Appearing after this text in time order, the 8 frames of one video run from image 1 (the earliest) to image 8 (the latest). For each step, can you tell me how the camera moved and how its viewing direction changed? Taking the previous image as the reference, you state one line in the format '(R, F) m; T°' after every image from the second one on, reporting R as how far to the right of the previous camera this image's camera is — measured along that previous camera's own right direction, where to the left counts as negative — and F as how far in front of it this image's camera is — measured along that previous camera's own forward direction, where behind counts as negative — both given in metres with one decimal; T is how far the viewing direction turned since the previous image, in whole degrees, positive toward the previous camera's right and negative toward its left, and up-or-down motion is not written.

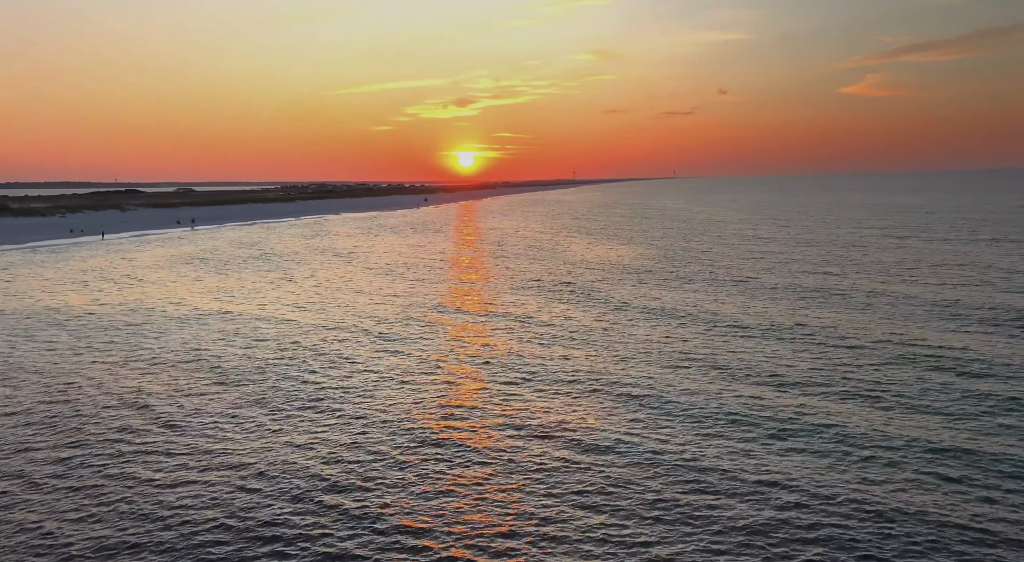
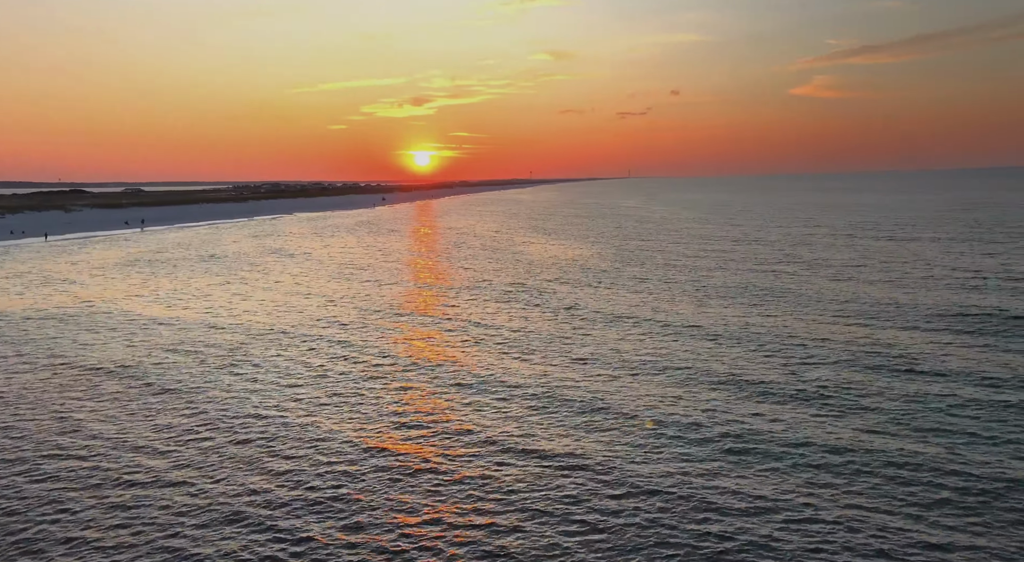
(-0.2, -0.5) m; +3°
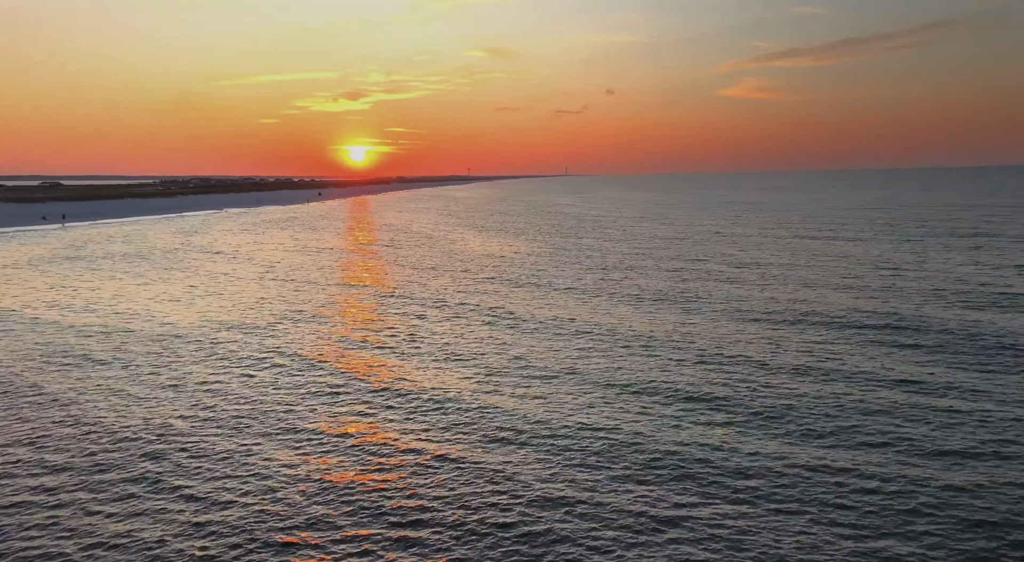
(-0.1, +0.6) m; +4°
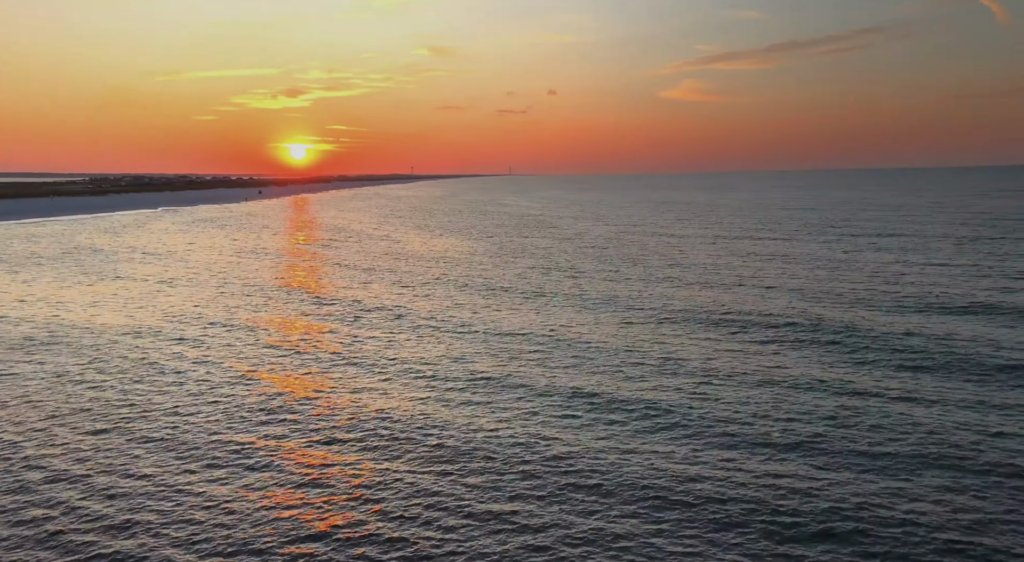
(-0.1, +0.4) m; +4°
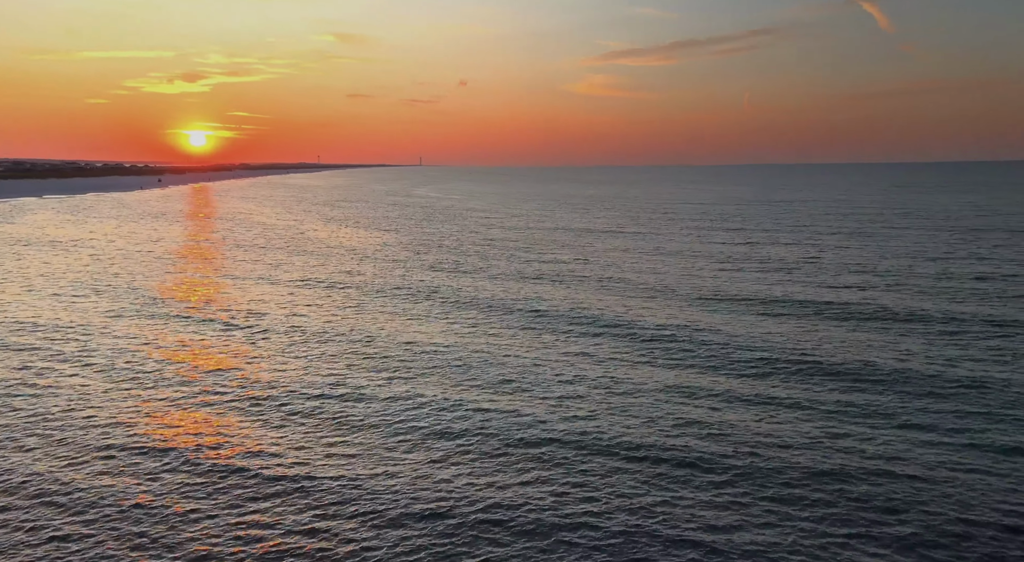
(-0.5, +0.4) m; +6°
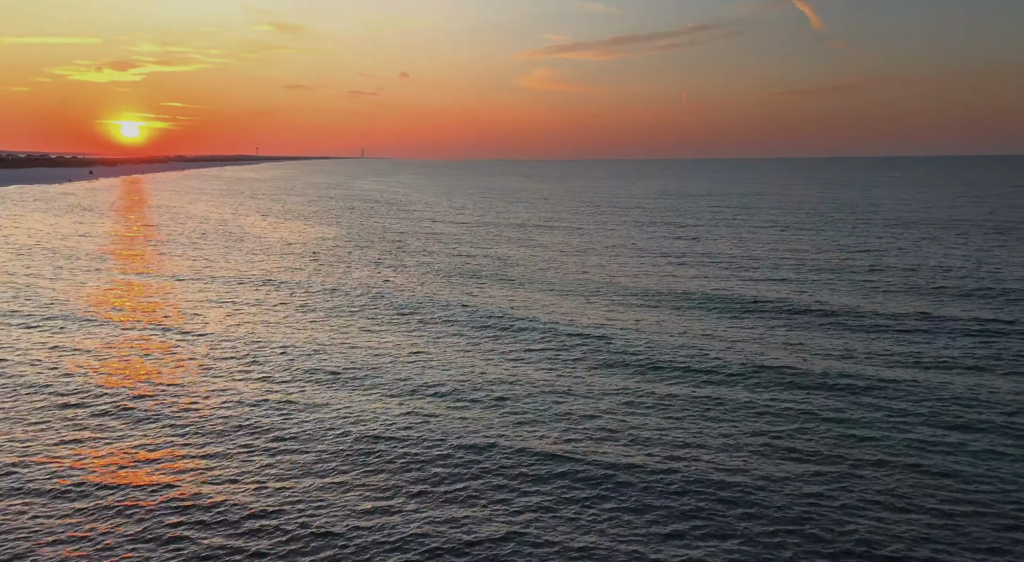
(-0.3, +0.3) m; +4°
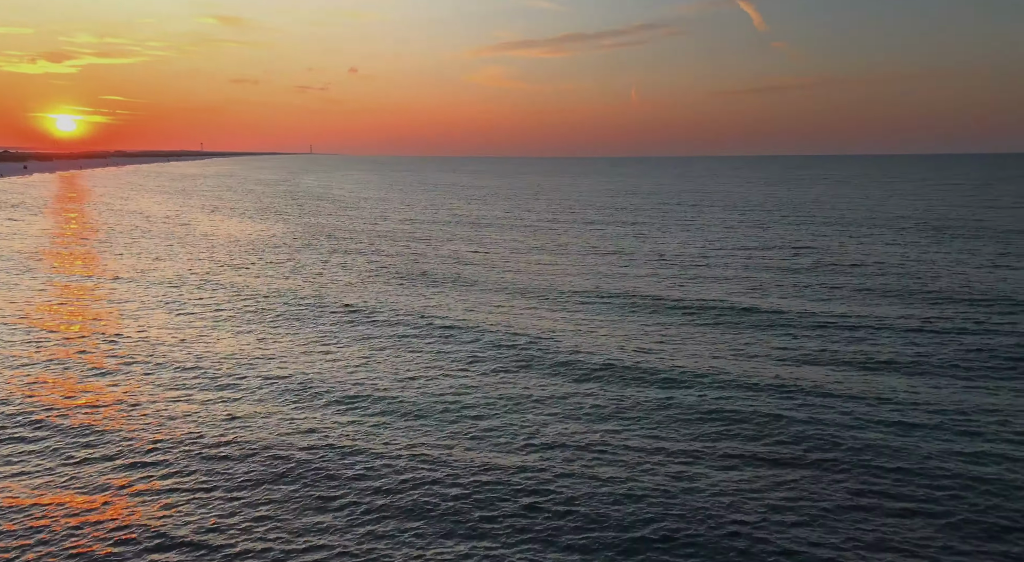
(-0.4, +0.6) m; +4°
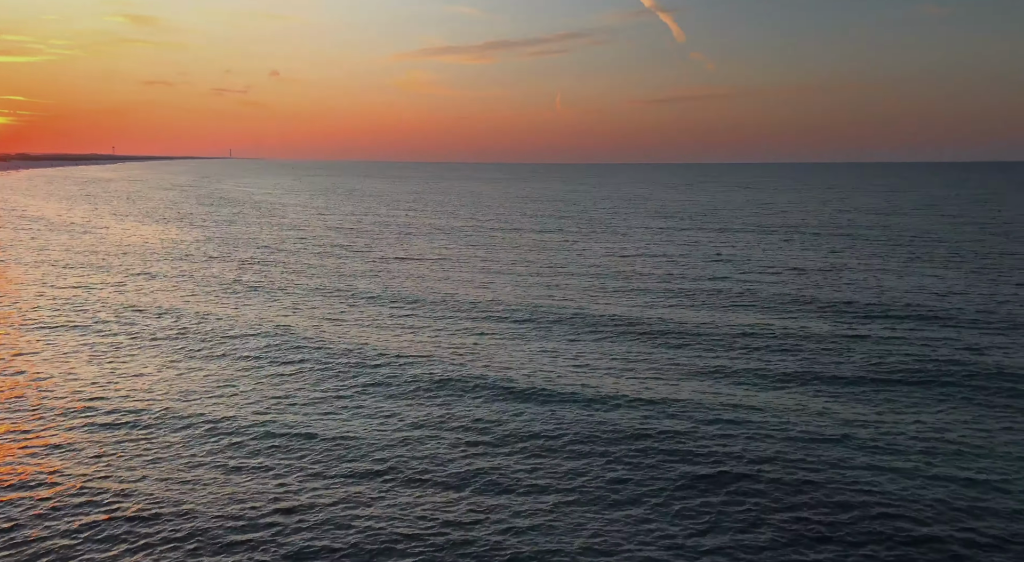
(-0.4, +1.1) m; +5°
